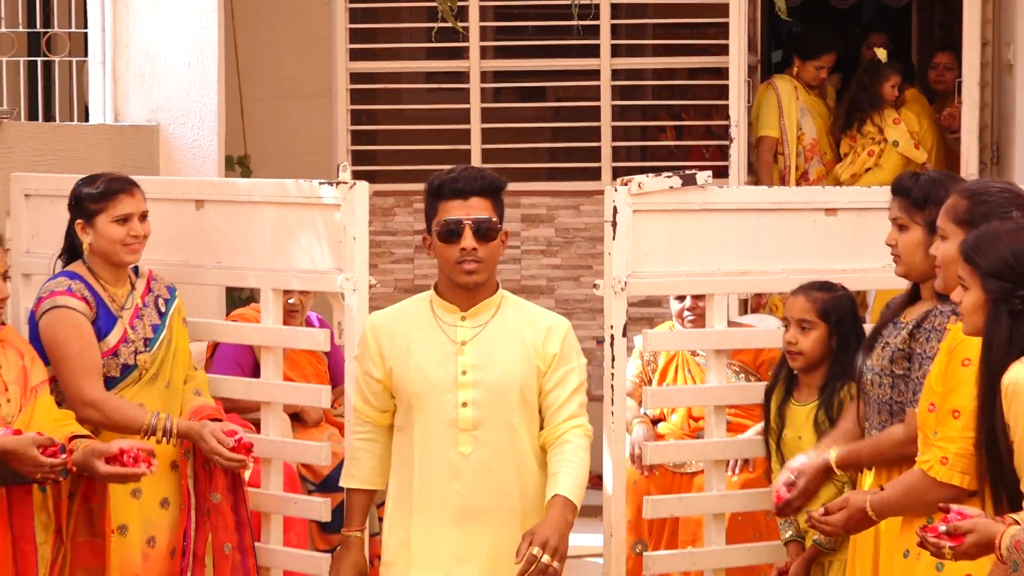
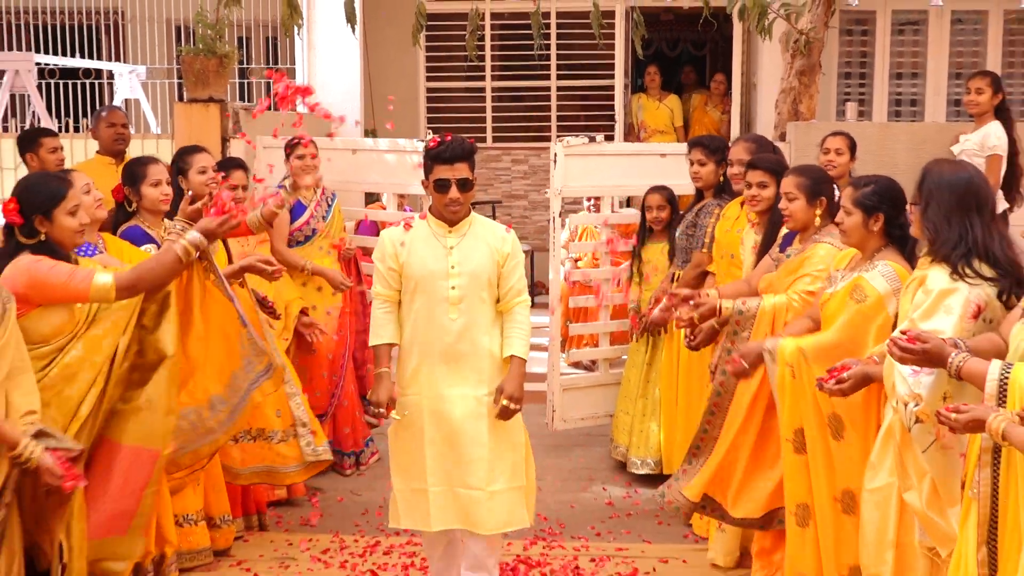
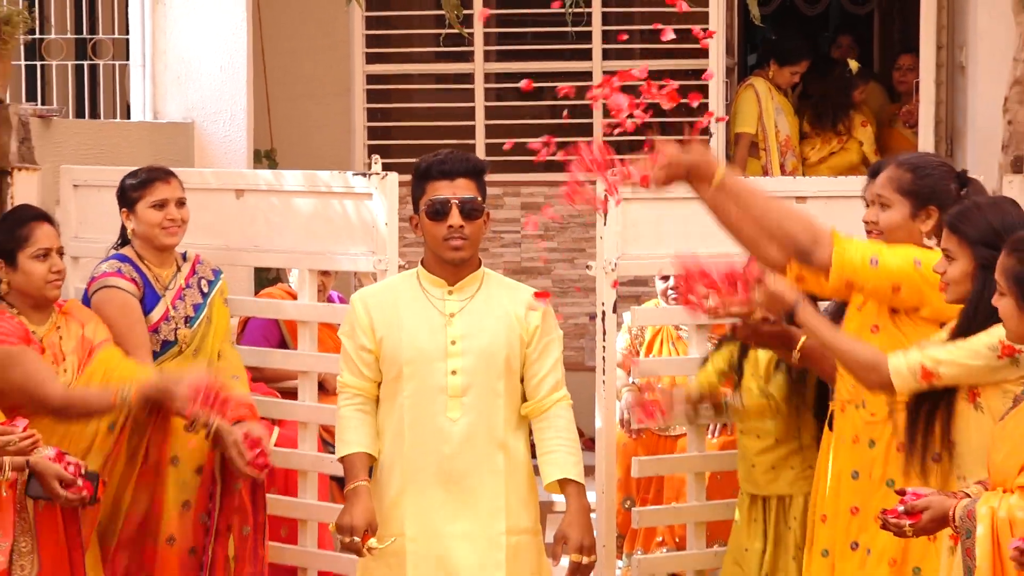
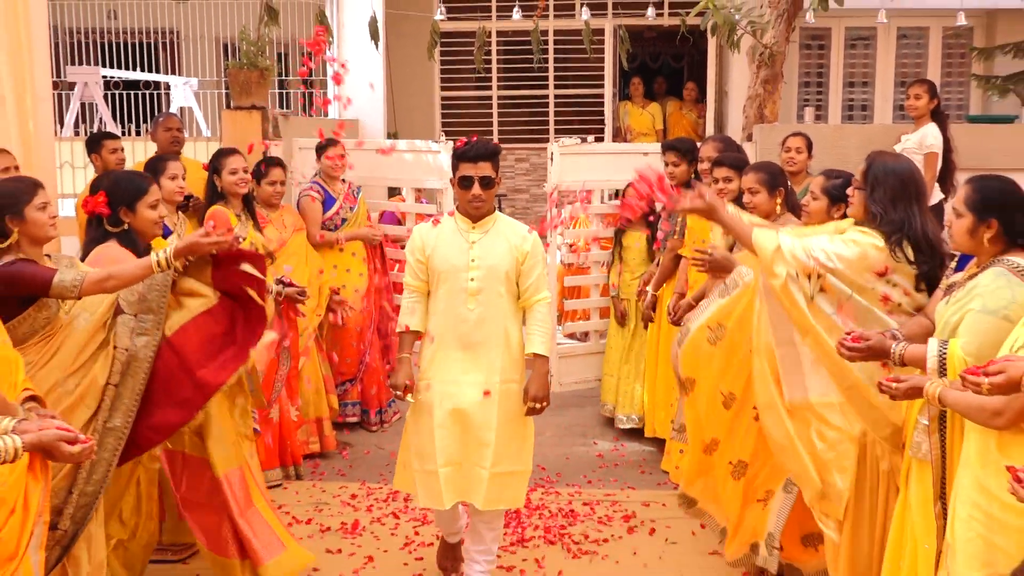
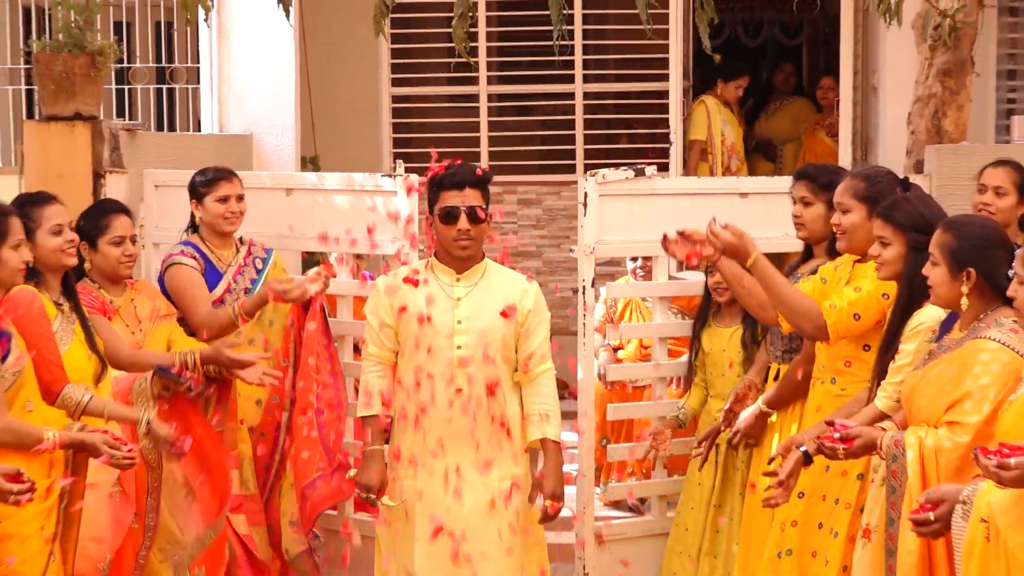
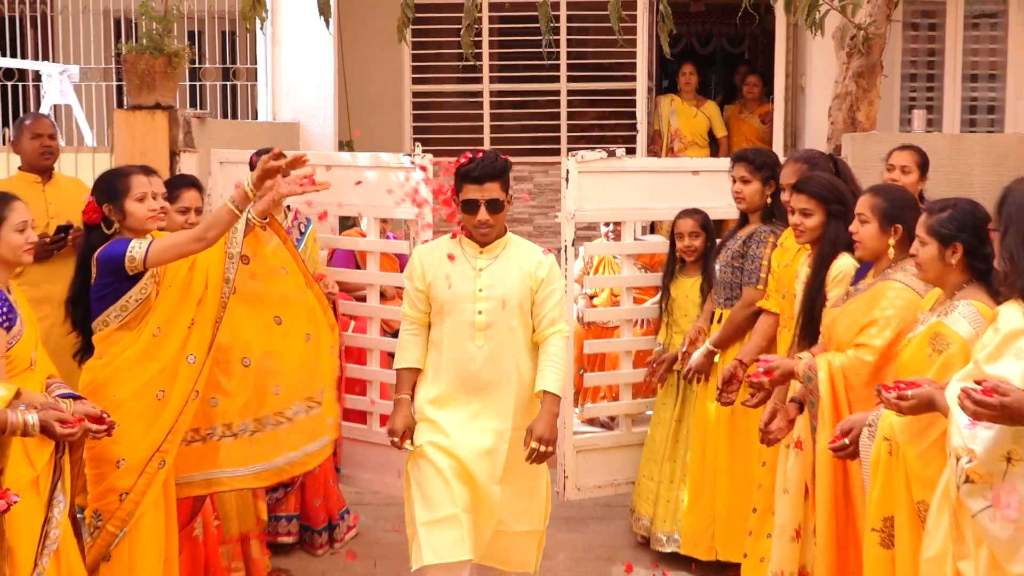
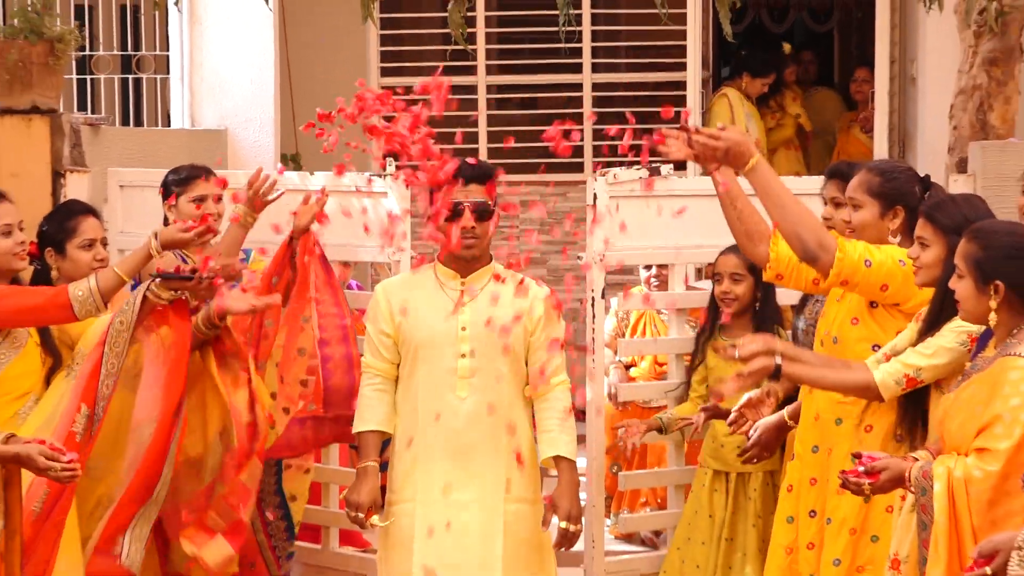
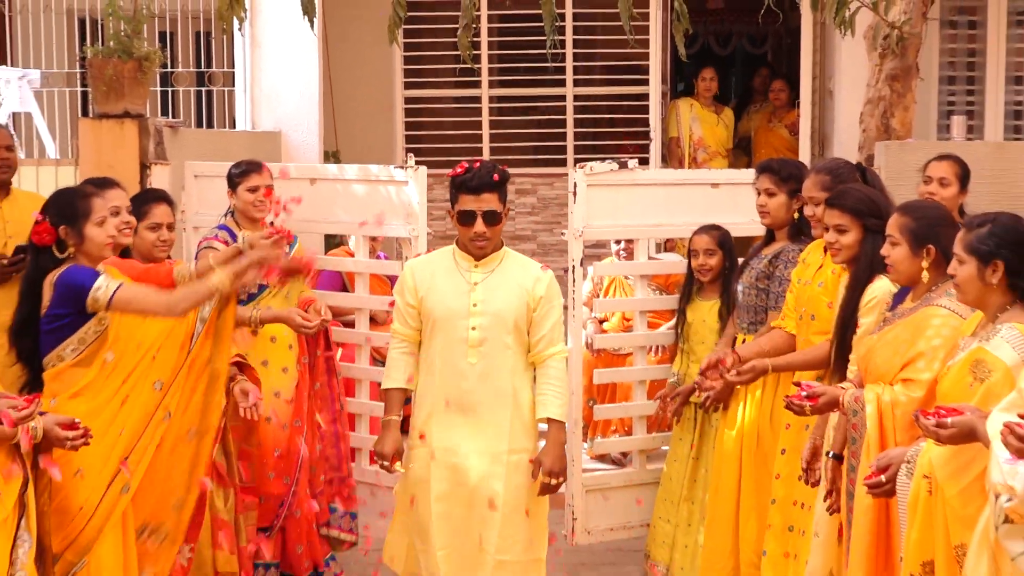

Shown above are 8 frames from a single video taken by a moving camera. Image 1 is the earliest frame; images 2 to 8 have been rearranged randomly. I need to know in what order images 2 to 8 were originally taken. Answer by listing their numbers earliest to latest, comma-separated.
3, 7, 5, 8, 6, 2, 4
